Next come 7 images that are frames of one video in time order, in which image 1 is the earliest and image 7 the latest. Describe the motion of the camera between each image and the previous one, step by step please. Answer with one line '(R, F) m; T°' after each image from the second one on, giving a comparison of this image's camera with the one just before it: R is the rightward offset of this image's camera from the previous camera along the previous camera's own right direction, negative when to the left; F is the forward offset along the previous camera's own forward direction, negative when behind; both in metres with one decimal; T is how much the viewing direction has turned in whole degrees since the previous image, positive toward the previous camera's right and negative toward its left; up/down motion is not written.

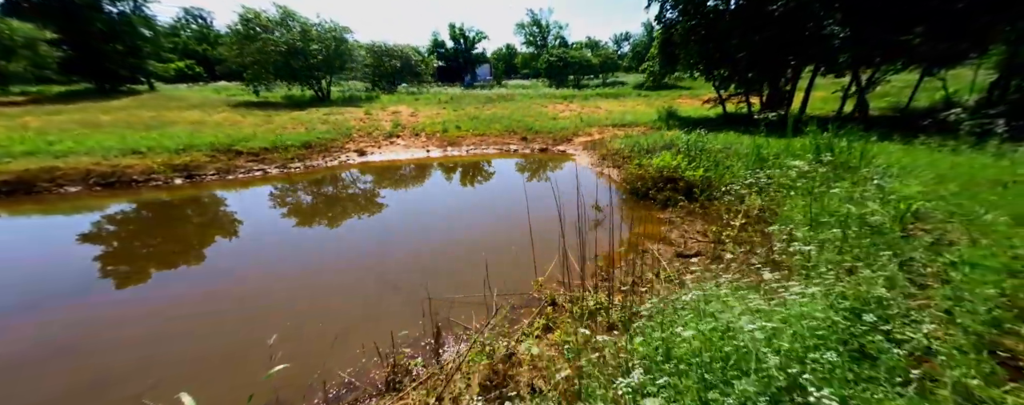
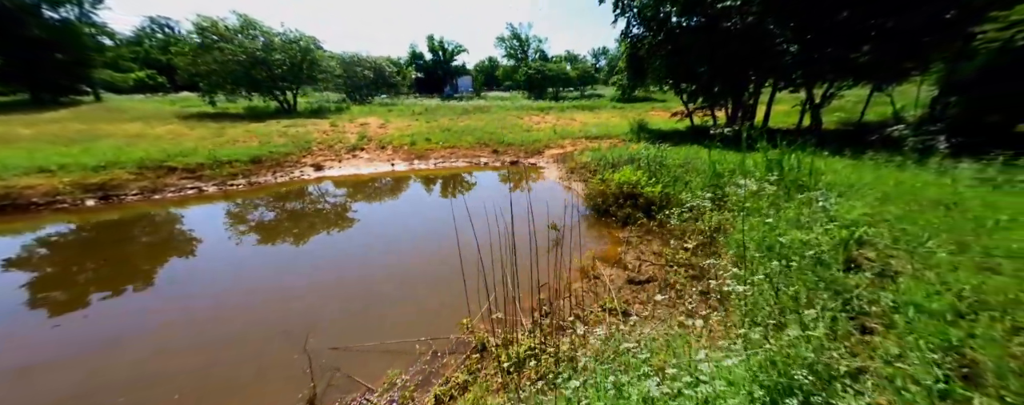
(+0.6, +0.3) m; +3°
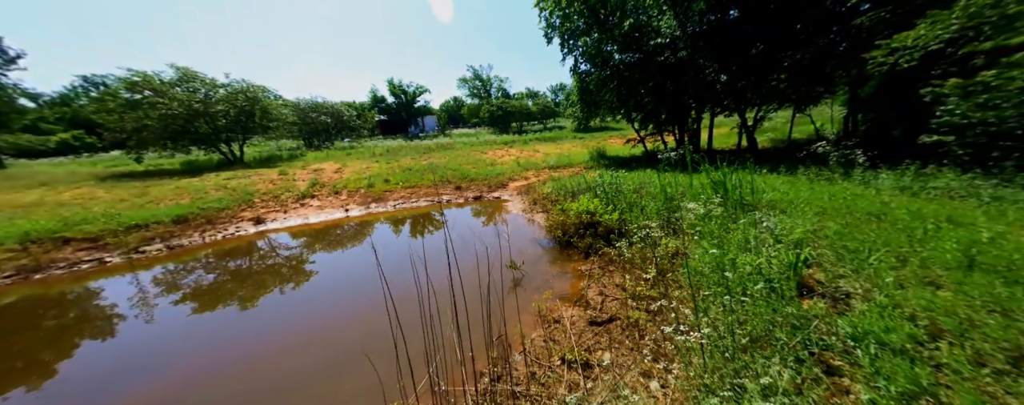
(+0.3, +0.3) m; +5°
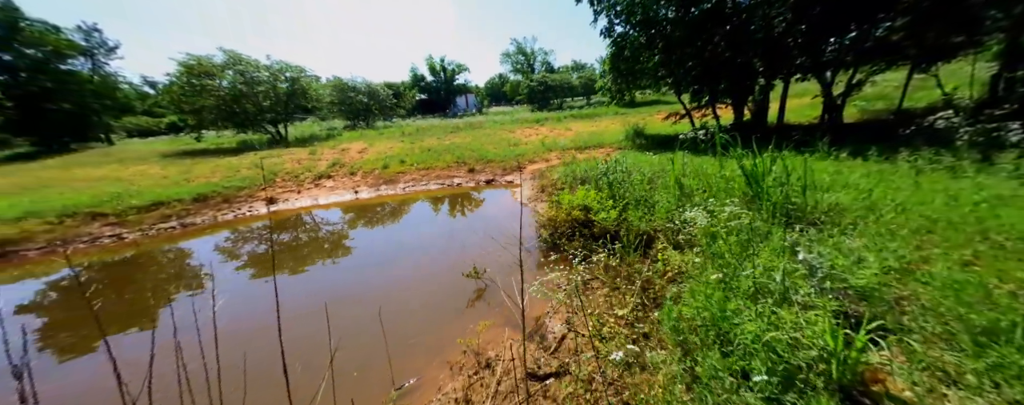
(+1.3, +1.3) m; -9°
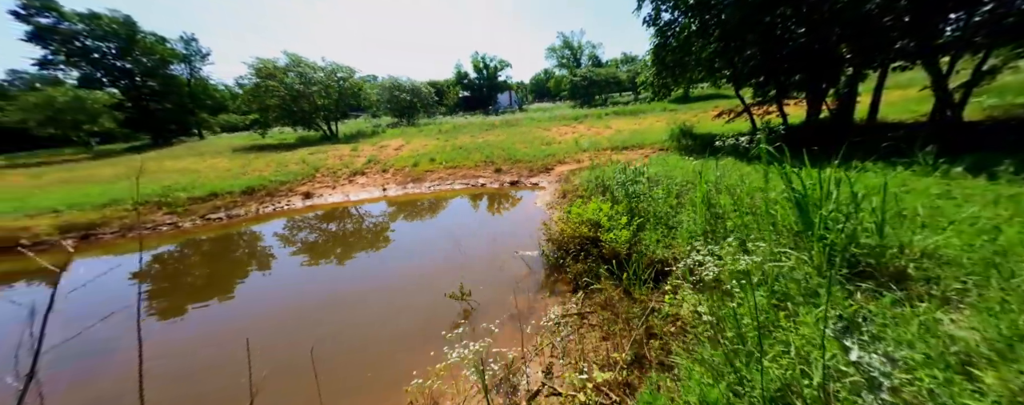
(+0.7, +0.6) m; -8°
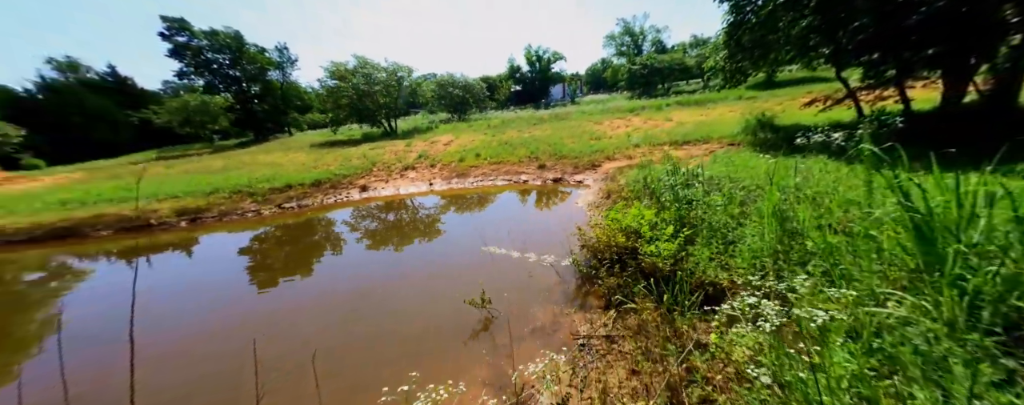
(+0.4, +0.4) m; -10°
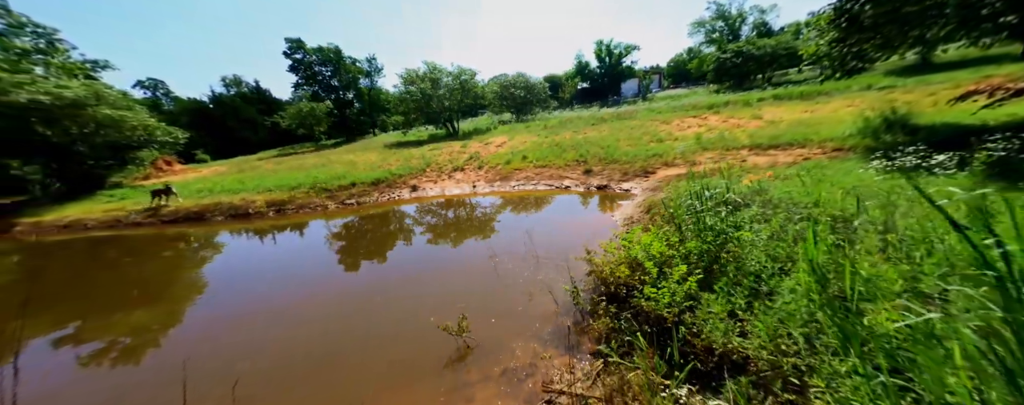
(+1.0, +0.6) m; -13°
